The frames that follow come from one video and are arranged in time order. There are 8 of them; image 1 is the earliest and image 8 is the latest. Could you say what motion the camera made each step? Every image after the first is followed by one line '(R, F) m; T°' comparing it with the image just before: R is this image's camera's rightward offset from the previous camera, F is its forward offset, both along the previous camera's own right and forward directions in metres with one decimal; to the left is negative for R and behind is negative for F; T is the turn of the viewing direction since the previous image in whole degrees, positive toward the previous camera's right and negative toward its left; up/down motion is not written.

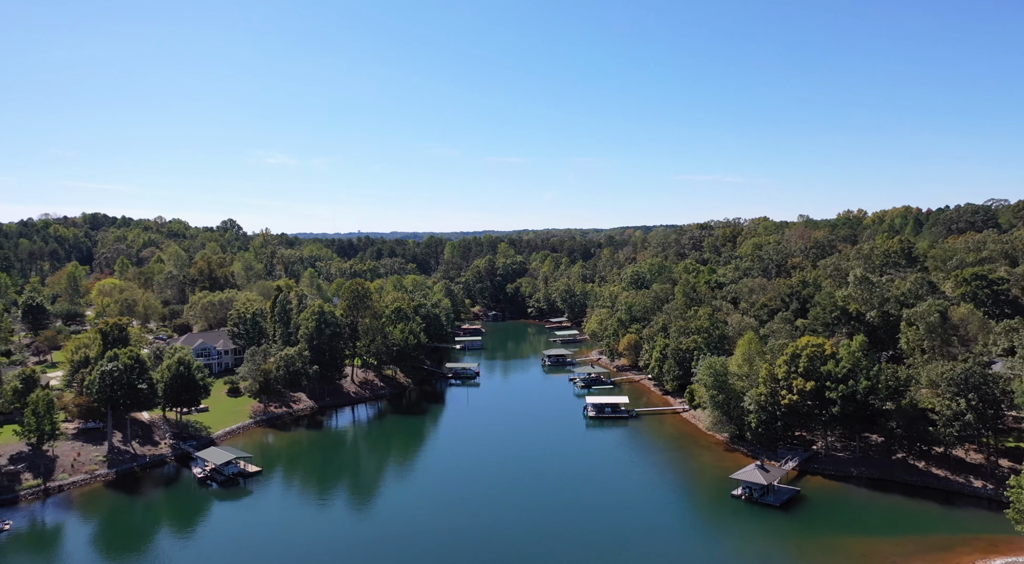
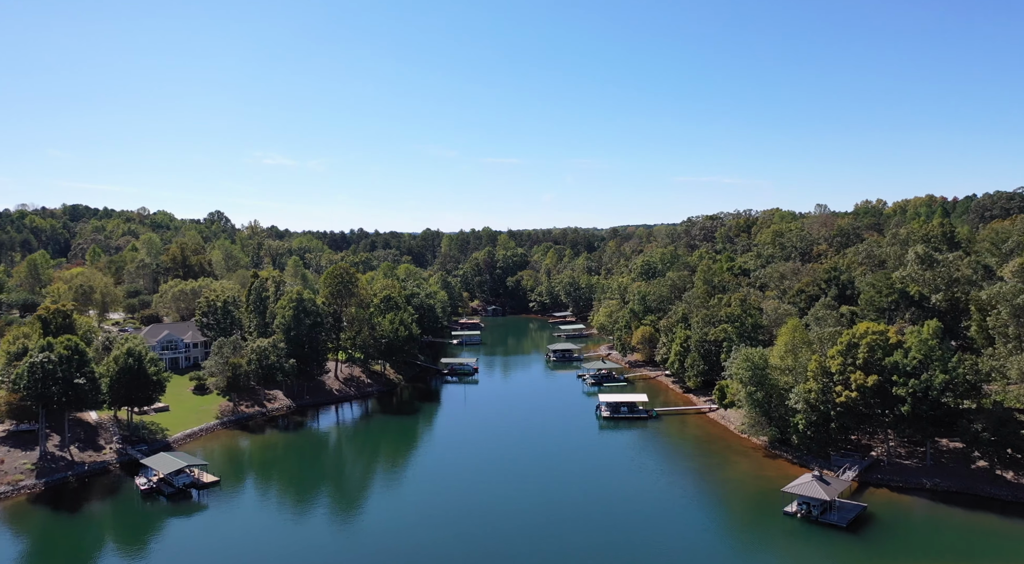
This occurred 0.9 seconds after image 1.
(-0.4, +10.7) m; 0°
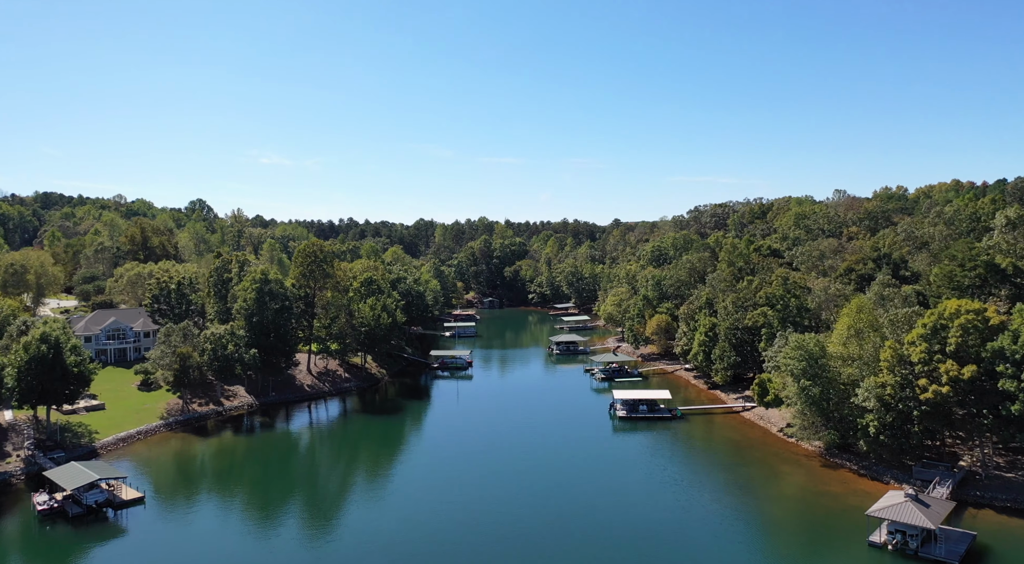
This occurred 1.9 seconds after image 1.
(-0.2, +11.9) m; 0°
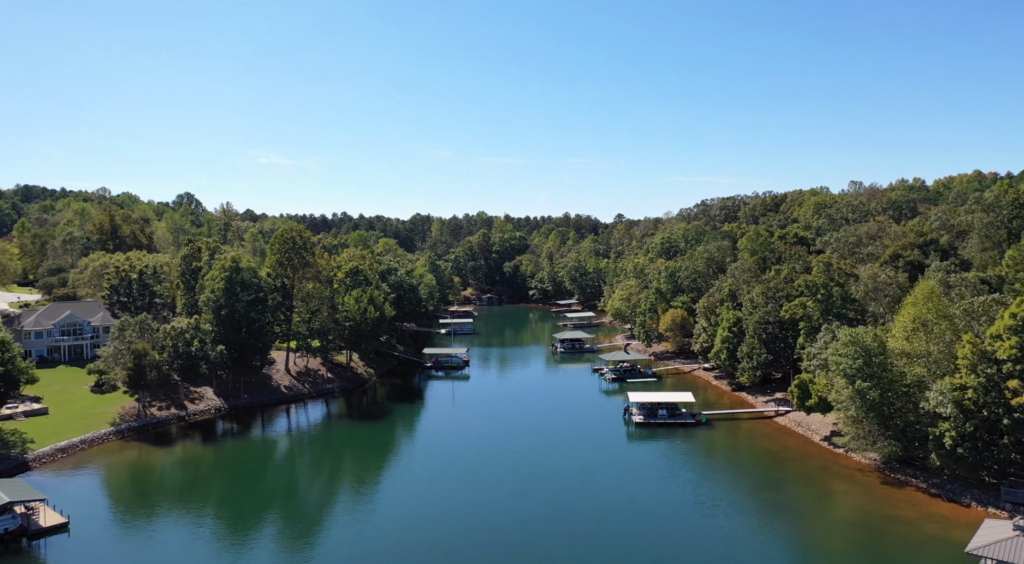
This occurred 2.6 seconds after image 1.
(-0.2, +8.1) m; 0°
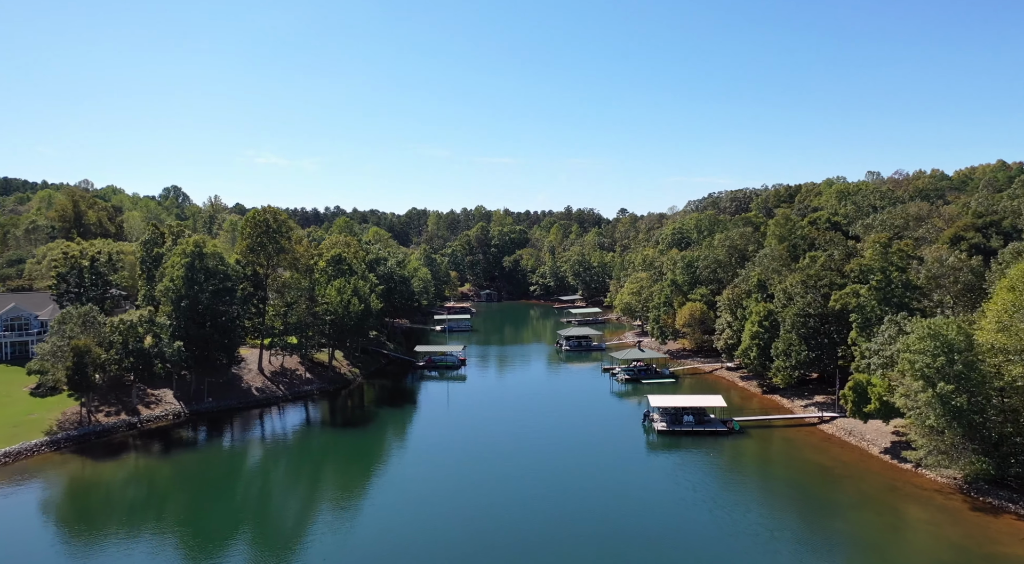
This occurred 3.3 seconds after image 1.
(-0.3, +8.1) m; 0°
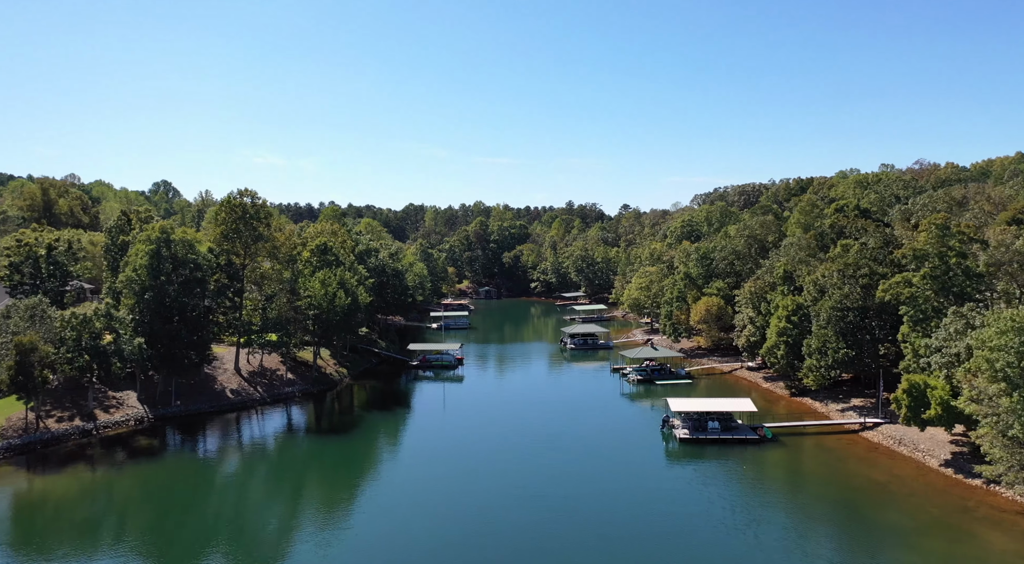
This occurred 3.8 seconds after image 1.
(-0.2, +5.9) m; 0°
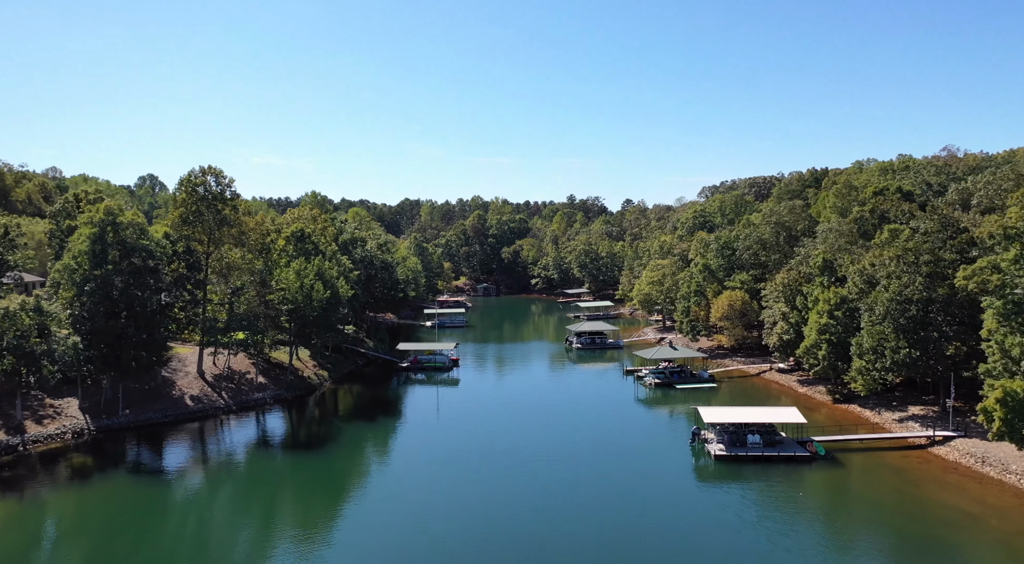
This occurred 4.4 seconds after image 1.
(-0.2, +7.2) m; 0°
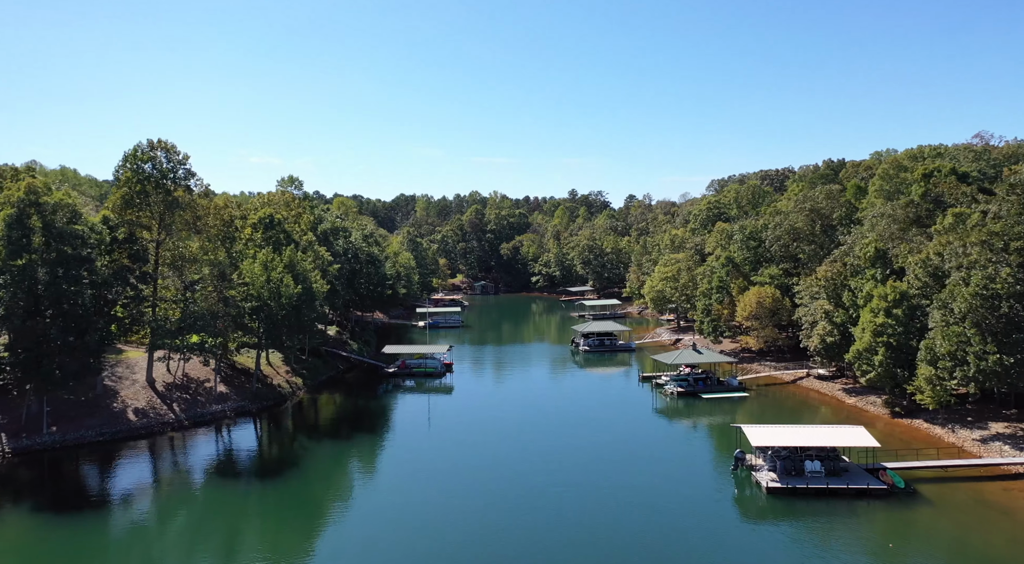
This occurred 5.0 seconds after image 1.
(-0.2, +7.3) m; 0°
